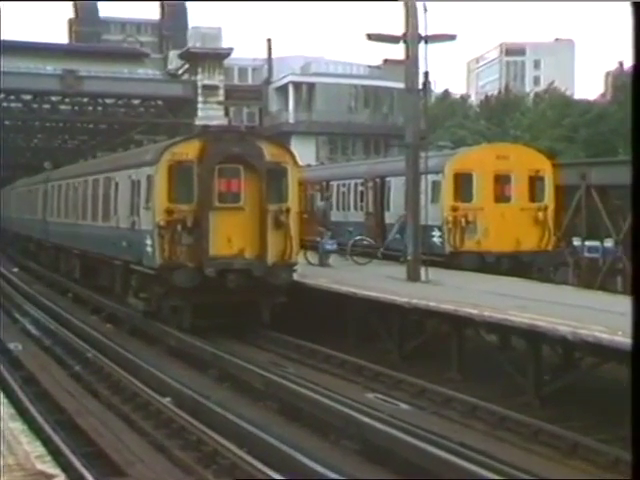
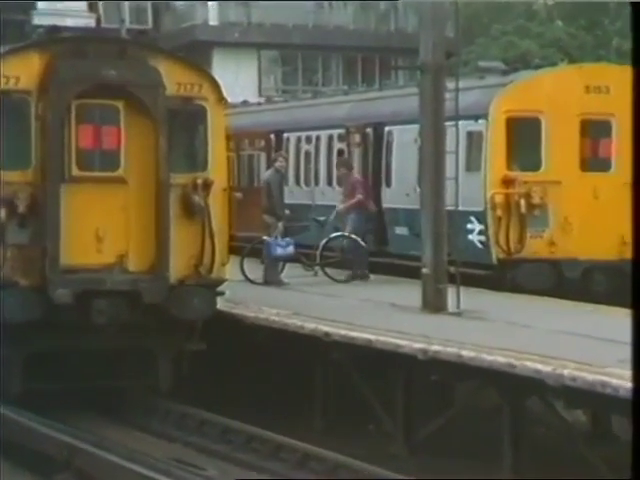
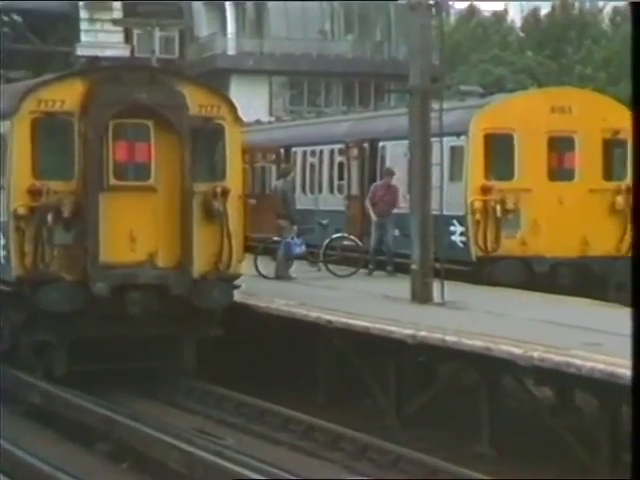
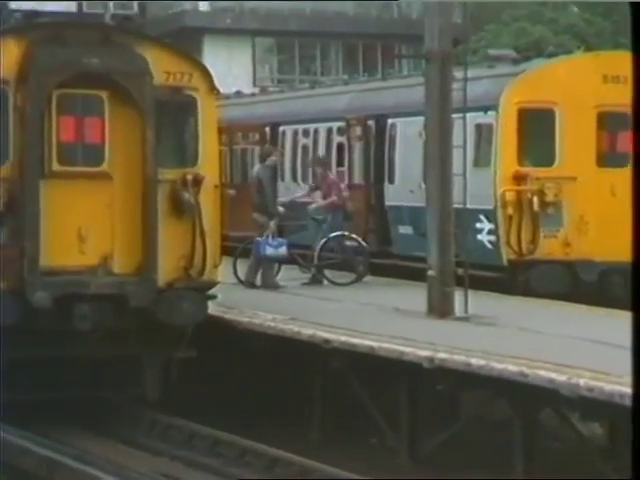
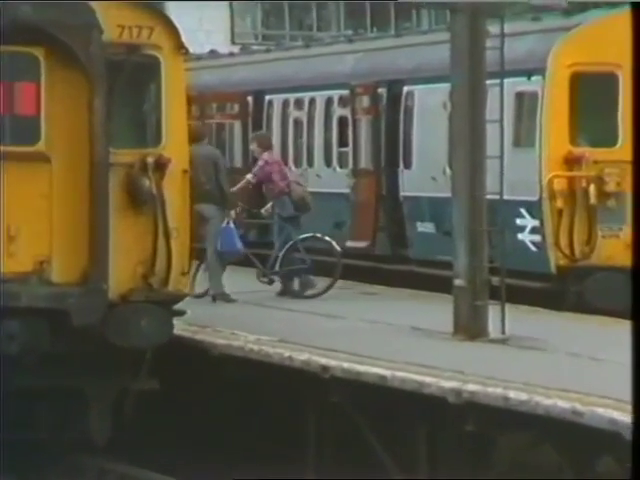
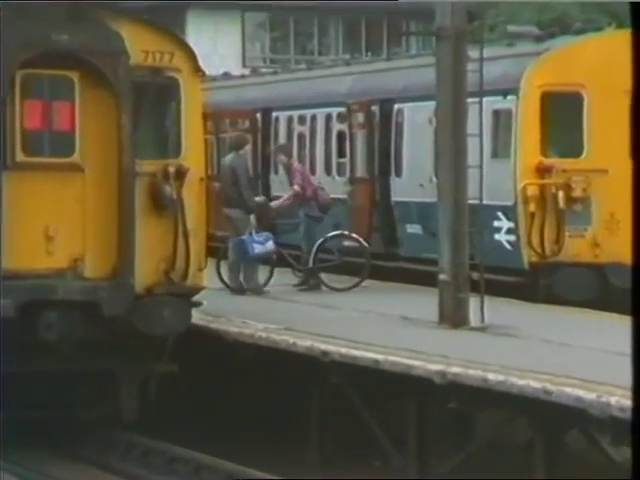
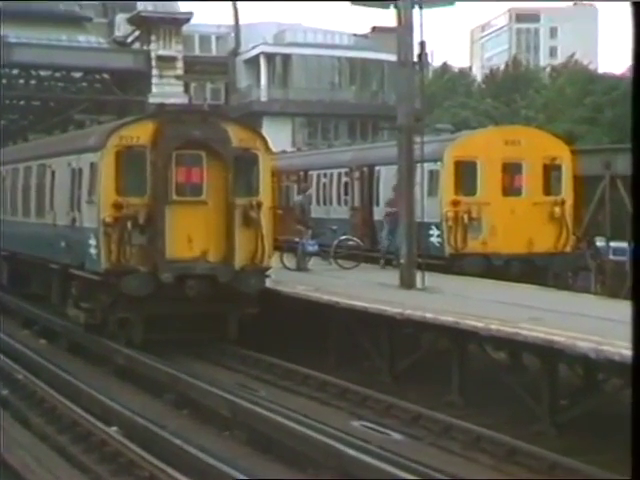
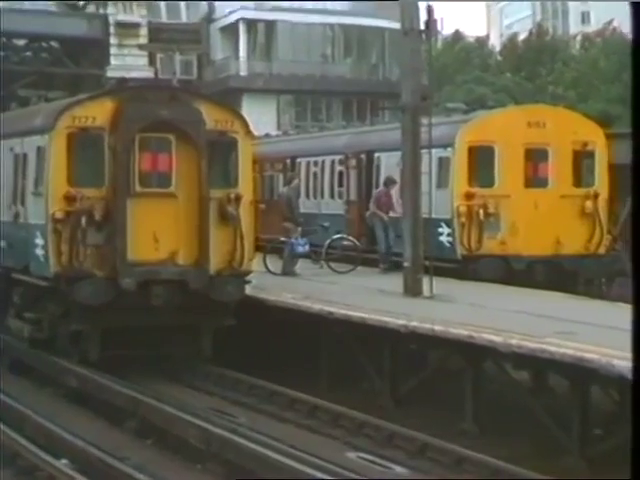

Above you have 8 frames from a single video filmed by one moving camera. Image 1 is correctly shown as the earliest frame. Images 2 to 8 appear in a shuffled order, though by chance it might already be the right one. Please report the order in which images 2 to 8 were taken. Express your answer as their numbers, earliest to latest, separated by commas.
7, 8, 3, 2, 4, 6, 5
